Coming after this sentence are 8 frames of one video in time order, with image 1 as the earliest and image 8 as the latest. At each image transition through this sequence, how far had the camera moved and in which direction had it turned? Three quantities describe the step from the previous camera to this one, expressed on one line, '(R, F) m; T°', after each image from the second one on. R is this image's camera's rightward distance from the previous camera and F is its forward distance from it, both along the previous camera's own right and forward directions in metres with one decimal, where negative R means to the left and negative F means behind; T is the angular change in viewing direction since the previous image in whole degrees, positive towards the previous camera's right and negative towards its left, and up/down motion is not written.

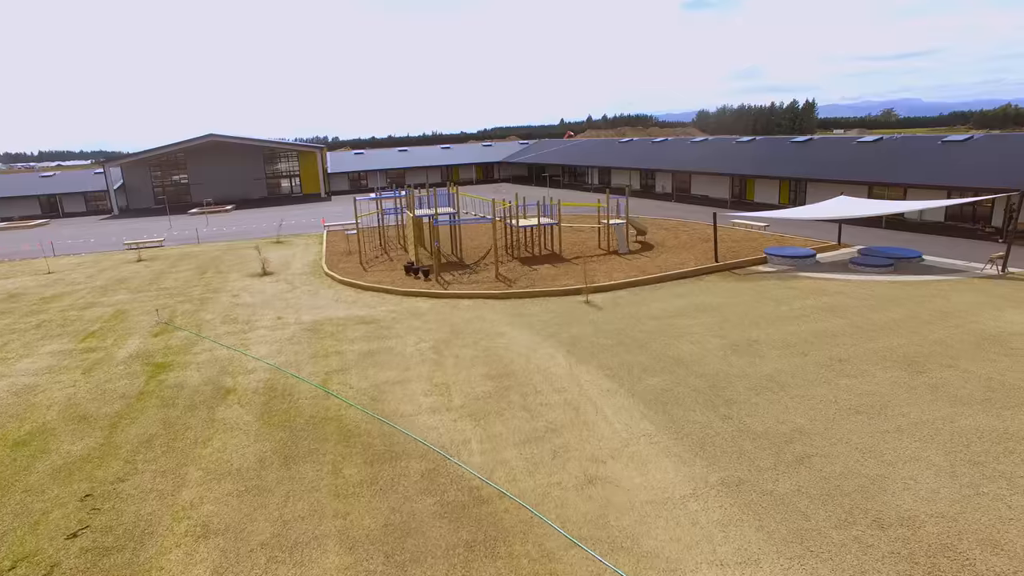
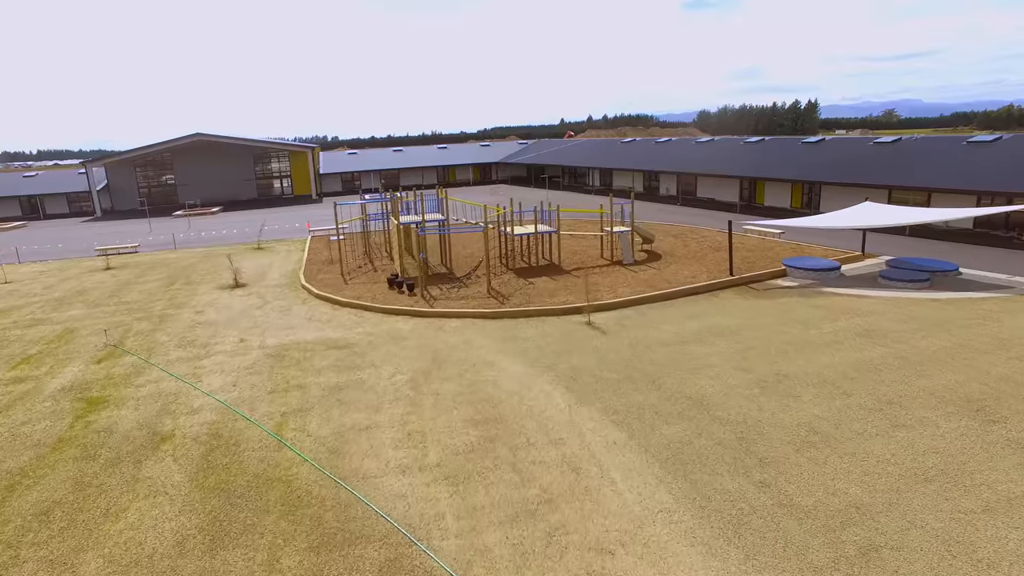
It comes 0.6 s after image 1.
(+0.2, +1.9) m; 0°
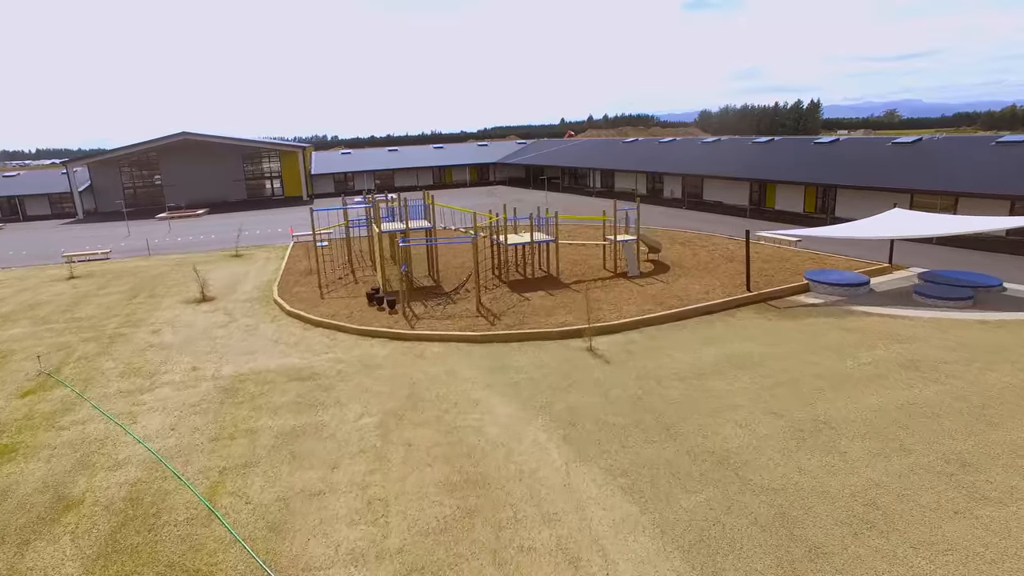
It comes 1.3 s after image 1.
(+0.3, +1.9) m; 0°
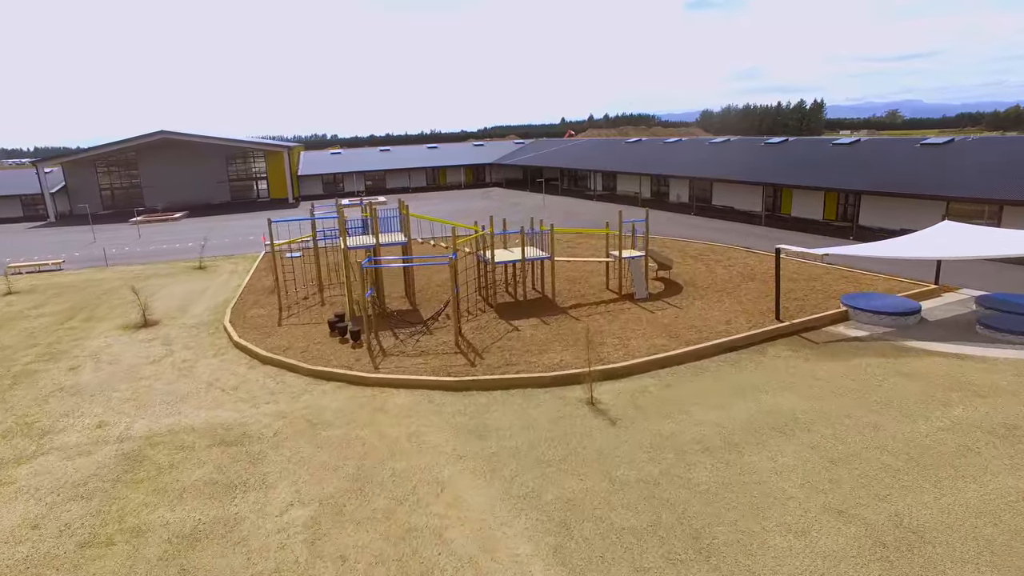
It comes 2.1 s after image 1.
(+0.4, +2.6) m; 0°
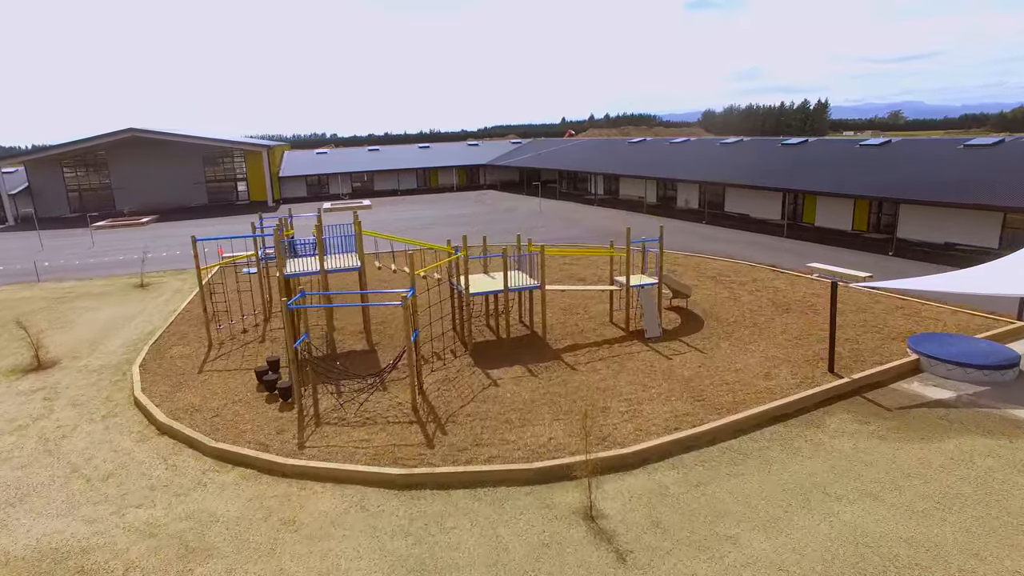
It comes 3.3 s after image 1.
(+0.5, +3.2) m; 0°
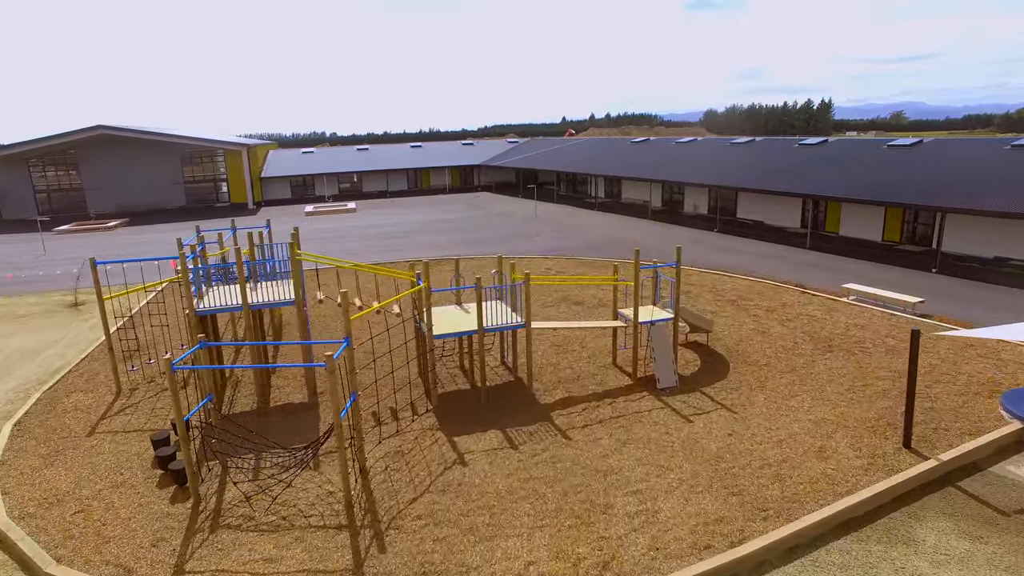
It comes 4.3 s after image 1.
(+0.5, +2.7) m; 0°
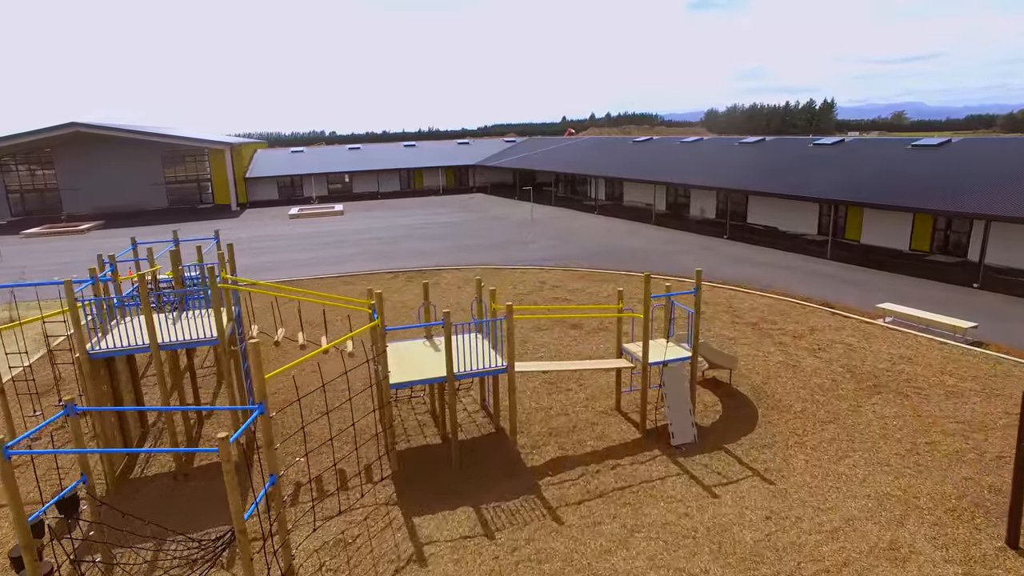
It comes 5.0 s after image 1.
(+0.4, +2.1) m; 0°
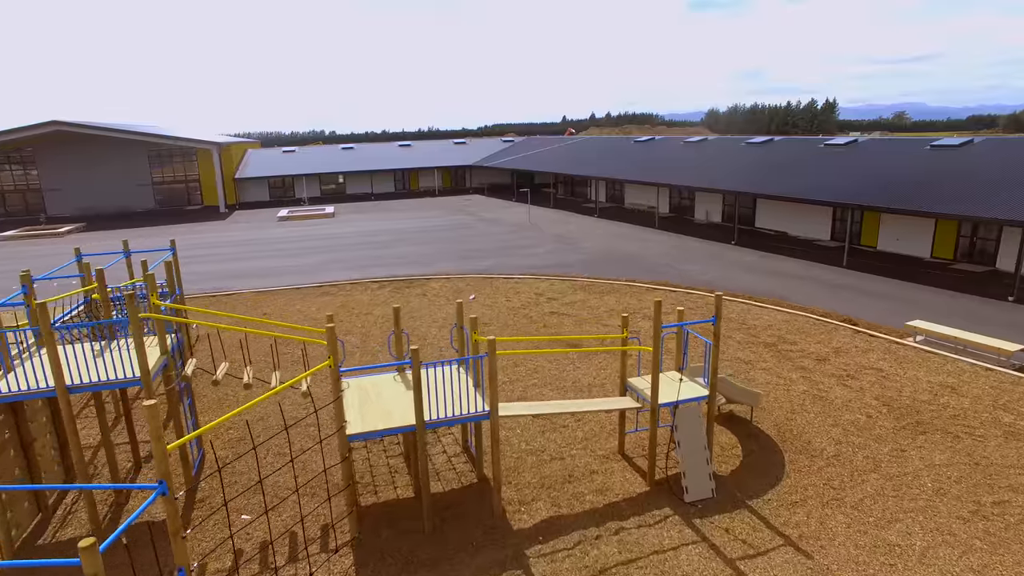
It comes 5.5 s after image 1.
(+0.2, +1.4) m; 0°
